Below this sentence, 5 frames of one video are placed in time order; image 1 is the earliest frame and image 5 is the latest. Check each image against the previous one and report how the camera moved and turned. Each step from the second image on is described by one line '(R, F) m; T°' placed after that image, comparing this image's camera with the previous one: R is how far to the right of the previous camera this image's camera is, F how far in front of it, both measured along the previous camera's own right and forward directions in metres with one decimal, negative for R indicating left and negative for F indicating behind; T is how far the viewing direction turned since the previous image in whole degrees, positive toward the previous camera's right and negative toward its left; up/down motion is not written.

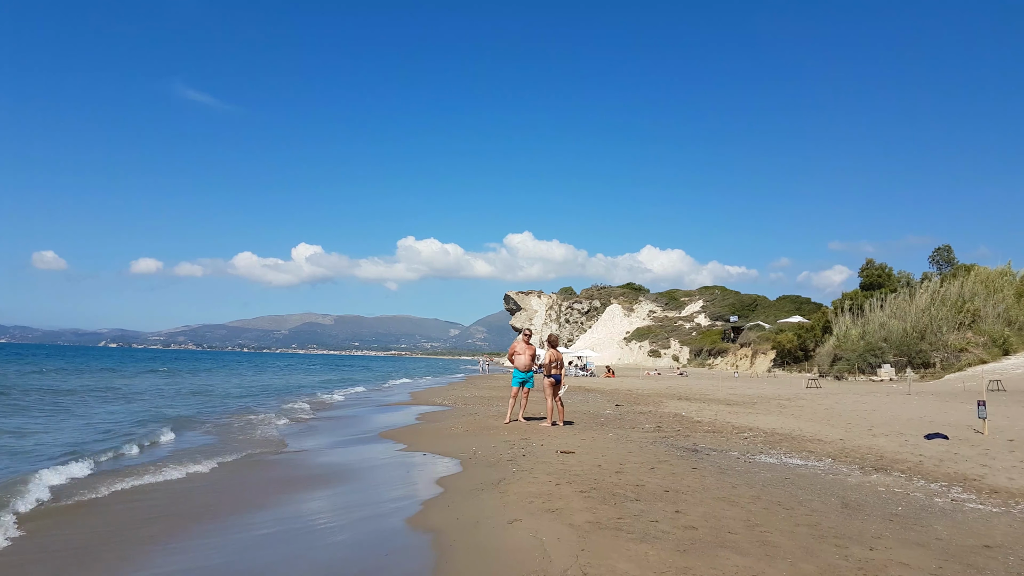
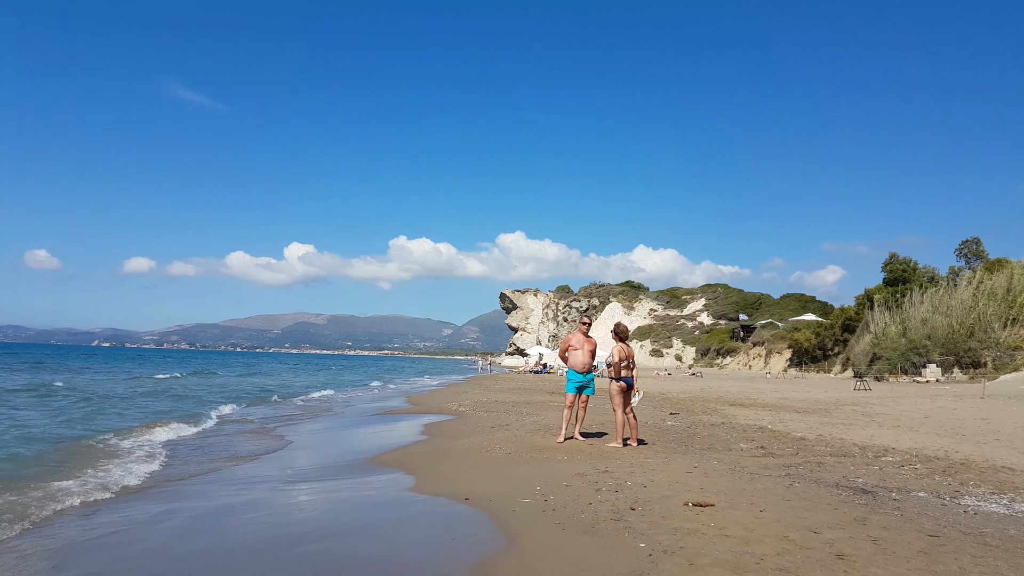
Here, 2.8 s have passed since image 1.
(-1.0, +3.3) m; +1°
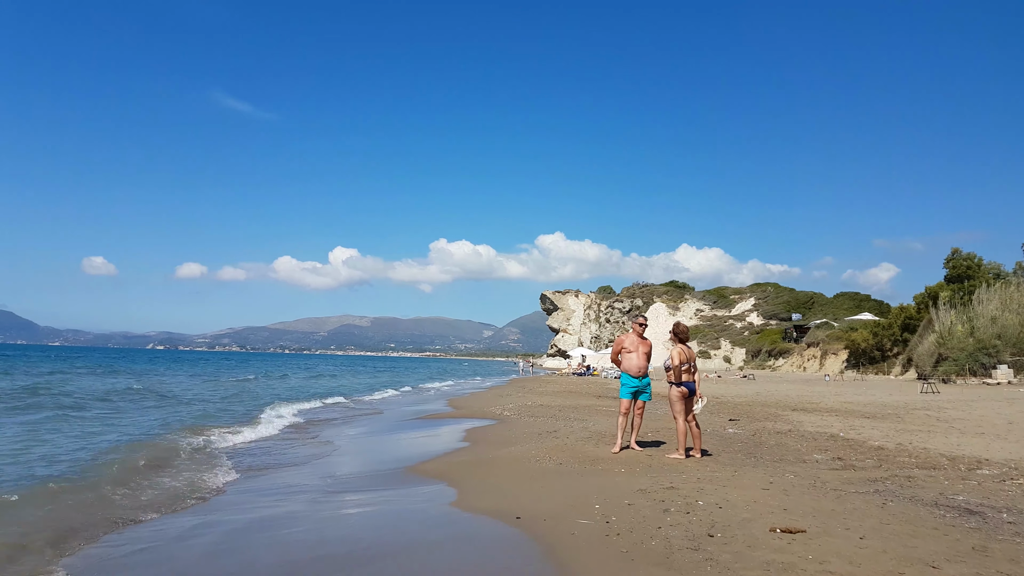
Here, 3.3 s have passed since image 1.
(-0.1, +0.5) m; -4°
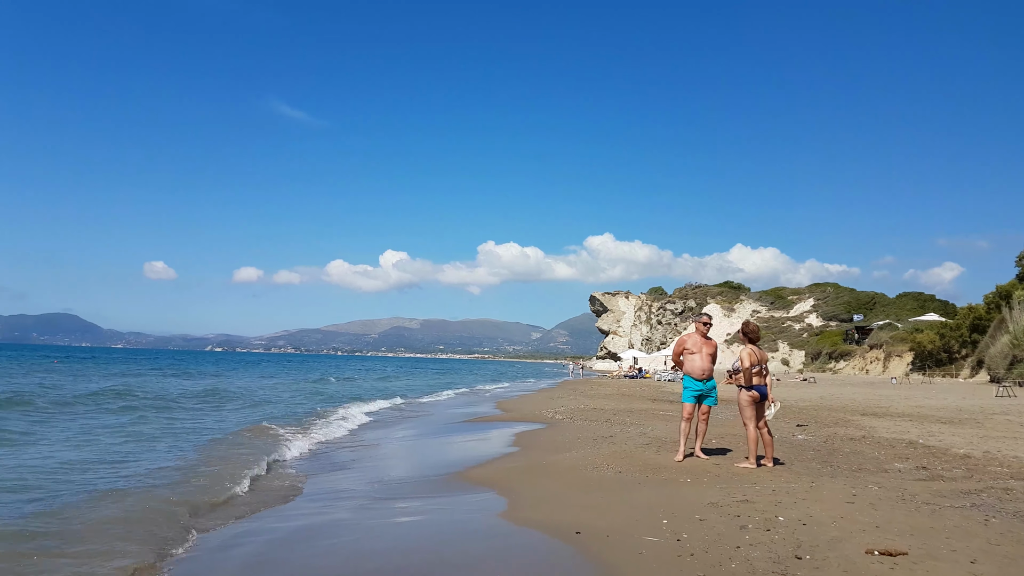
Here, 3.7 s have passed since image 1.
(-0.1, +0.4) m; -5°
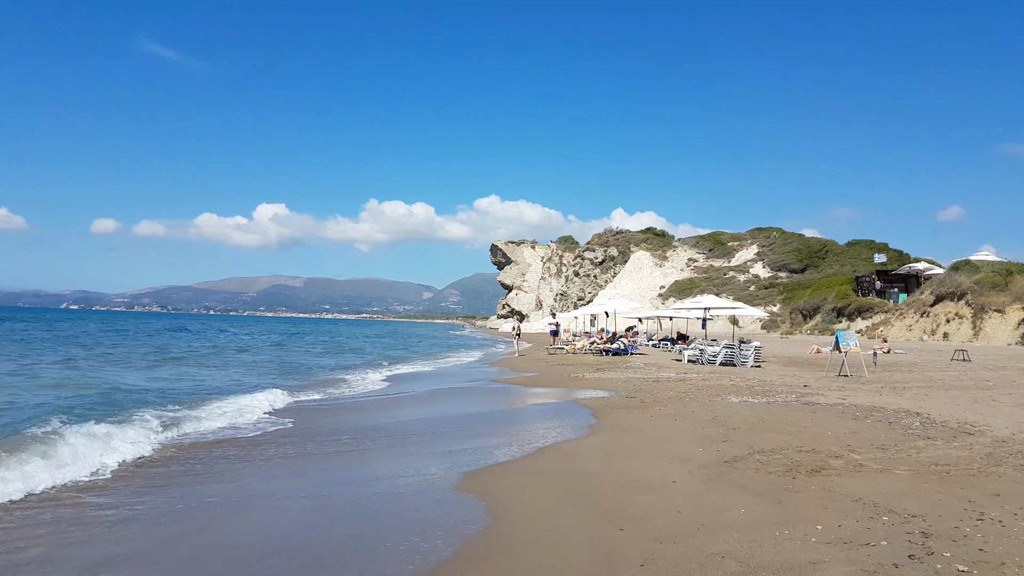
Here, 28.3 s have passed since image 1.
(+1.2, +22.9) m; +11°
